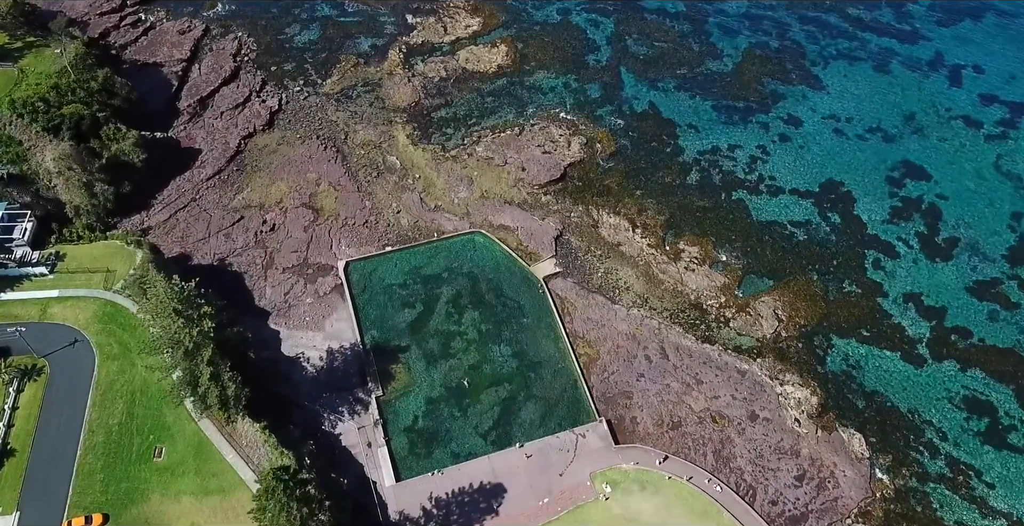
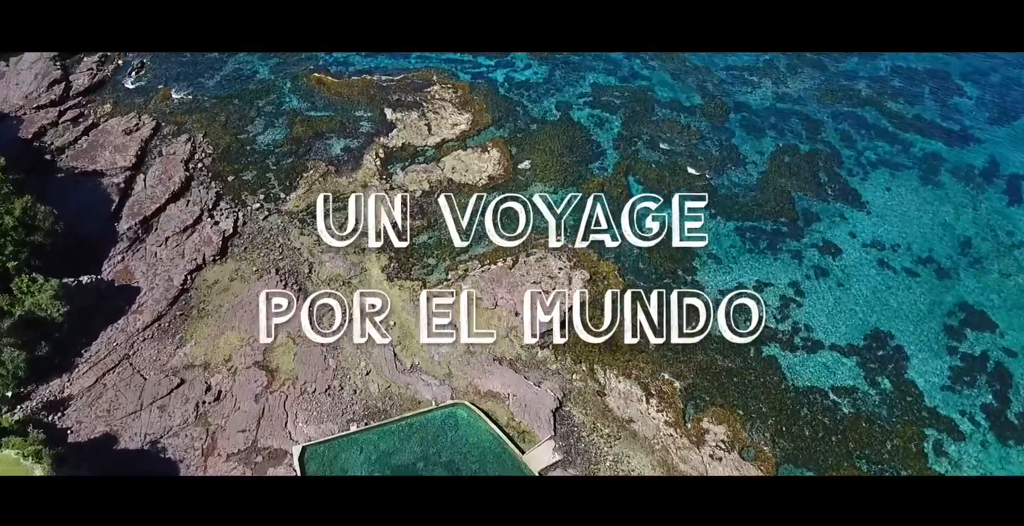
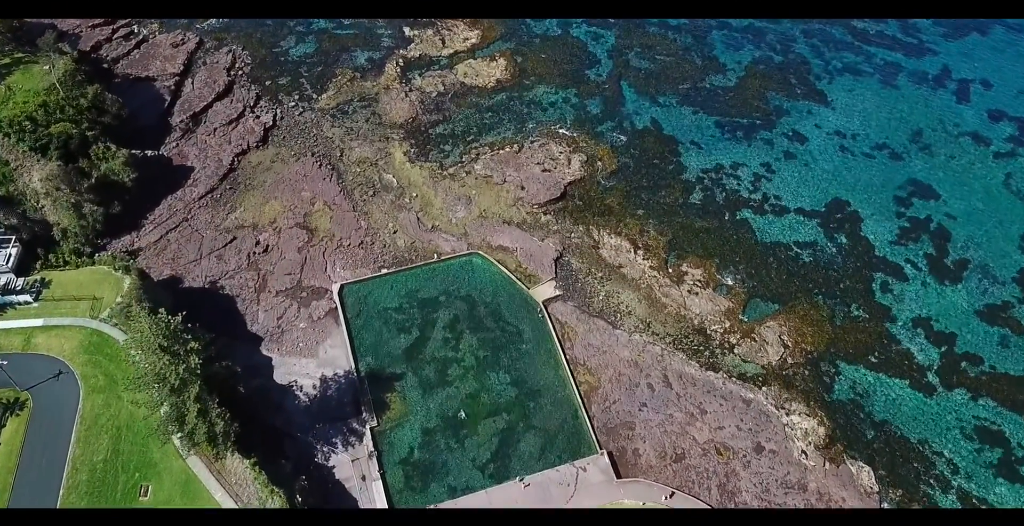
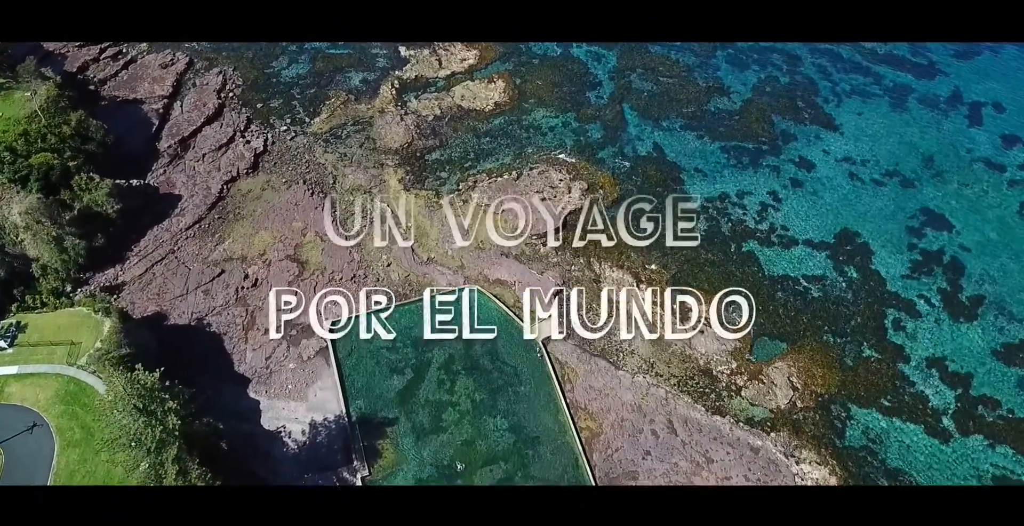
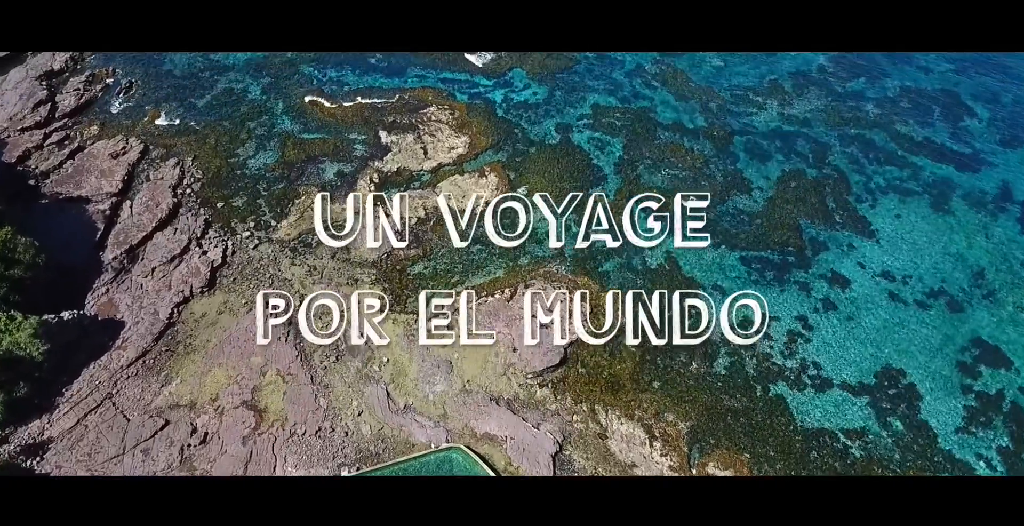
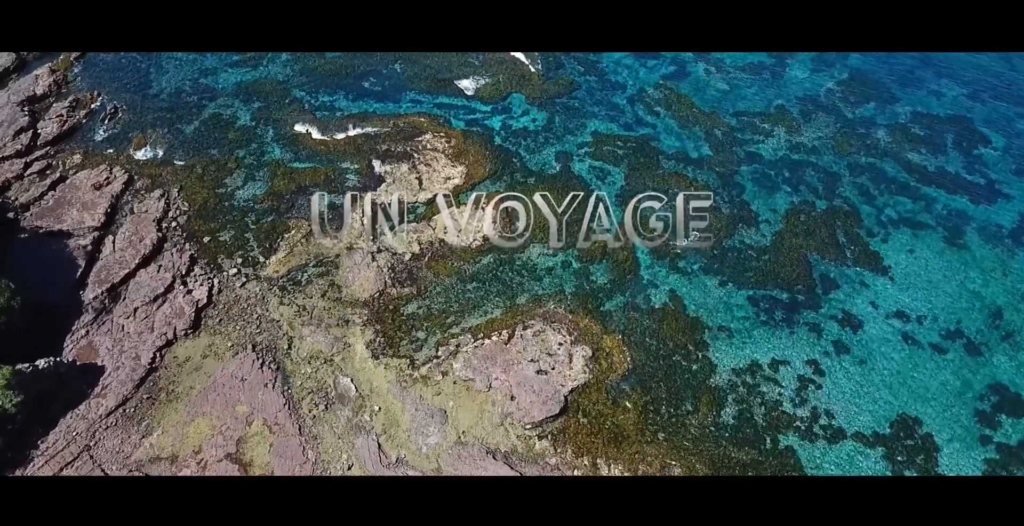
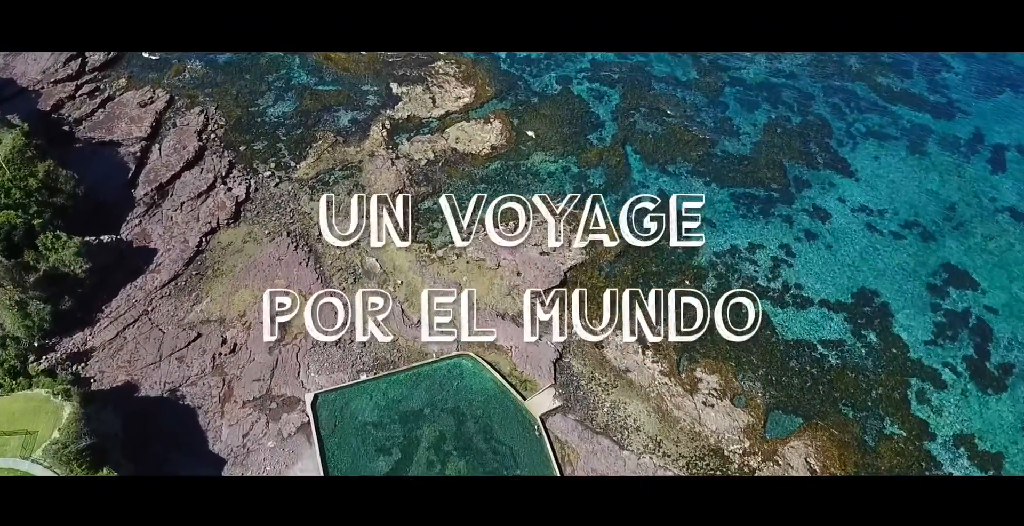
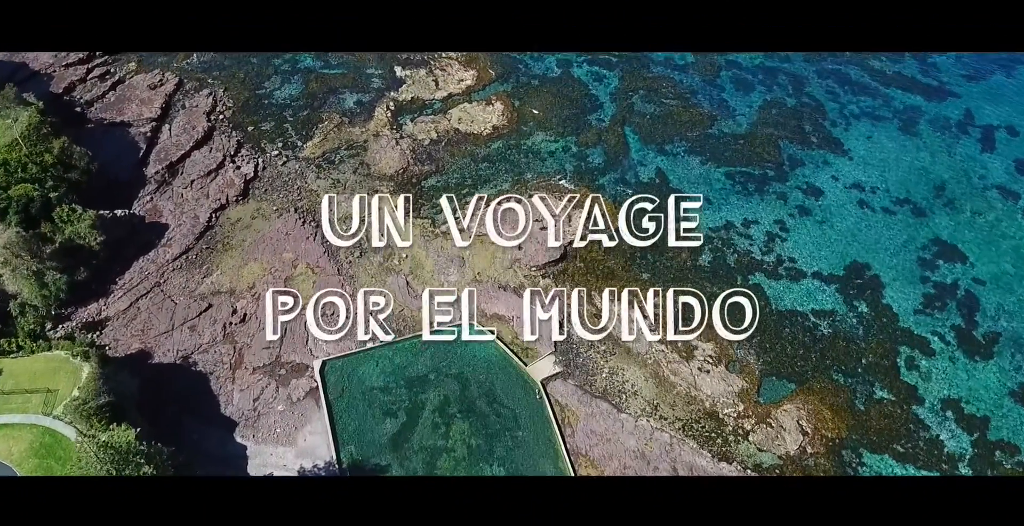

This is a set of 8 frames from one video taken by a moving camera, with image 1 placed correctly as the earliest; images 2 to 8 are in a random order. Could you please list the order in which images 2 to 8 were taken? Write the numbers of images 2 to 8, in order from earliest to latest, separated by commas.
3, 4, 8, 7, 2, 5, 6
